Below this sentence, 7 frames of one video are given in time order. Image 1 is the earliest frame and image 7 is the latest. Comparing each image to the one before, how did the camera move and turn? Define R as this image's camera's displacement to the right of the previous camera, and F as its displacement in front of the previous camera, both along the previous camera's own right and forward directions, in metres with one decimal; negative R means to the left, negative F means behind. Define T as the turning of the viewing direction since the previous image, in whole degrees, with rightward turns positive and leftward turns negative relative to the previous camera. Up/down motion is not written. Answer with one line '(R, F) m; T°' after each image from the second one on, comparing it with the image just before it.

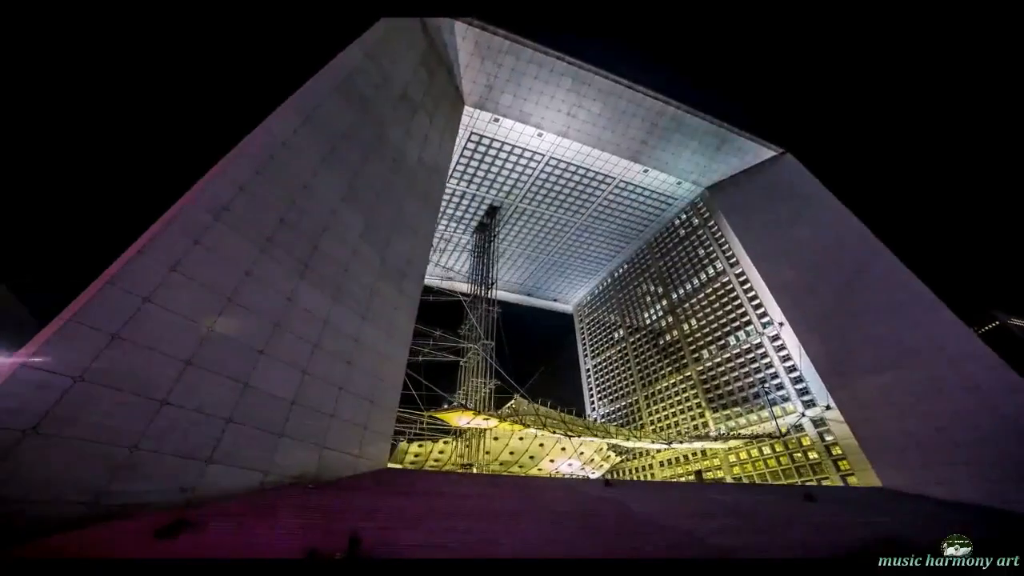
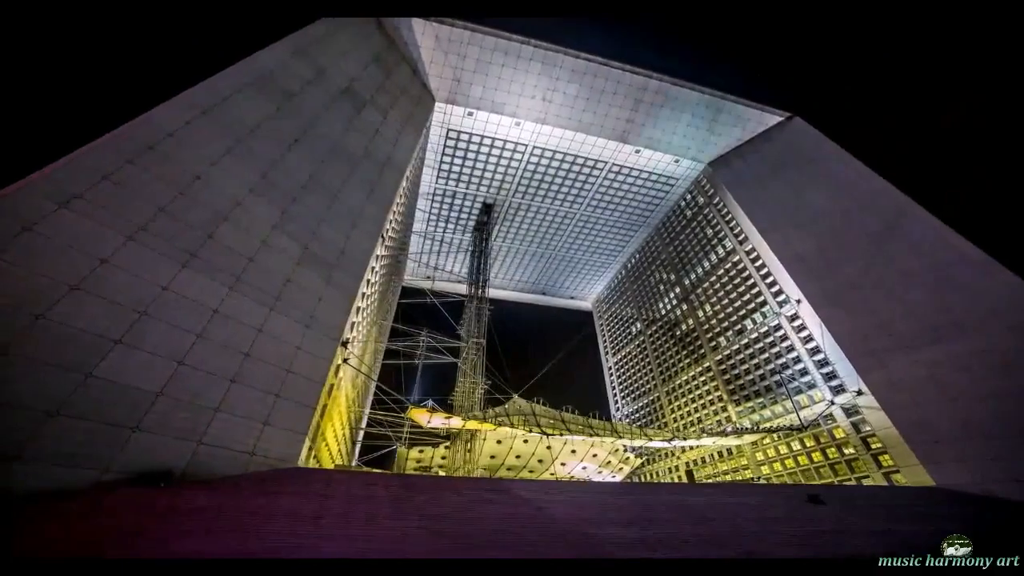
(+2.2, +0.7) m; -6°
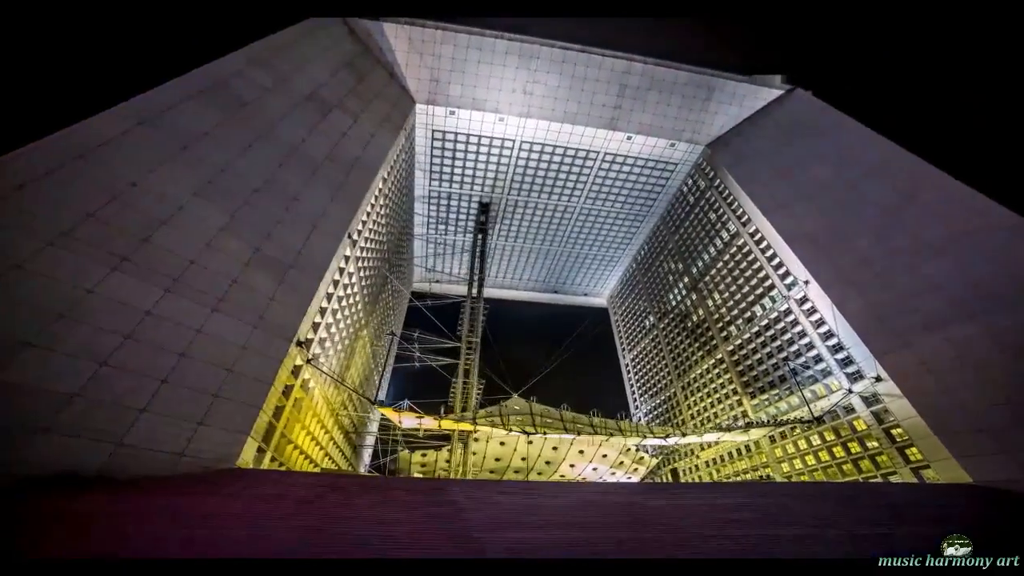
(+1.6, +0.4) m; -4°
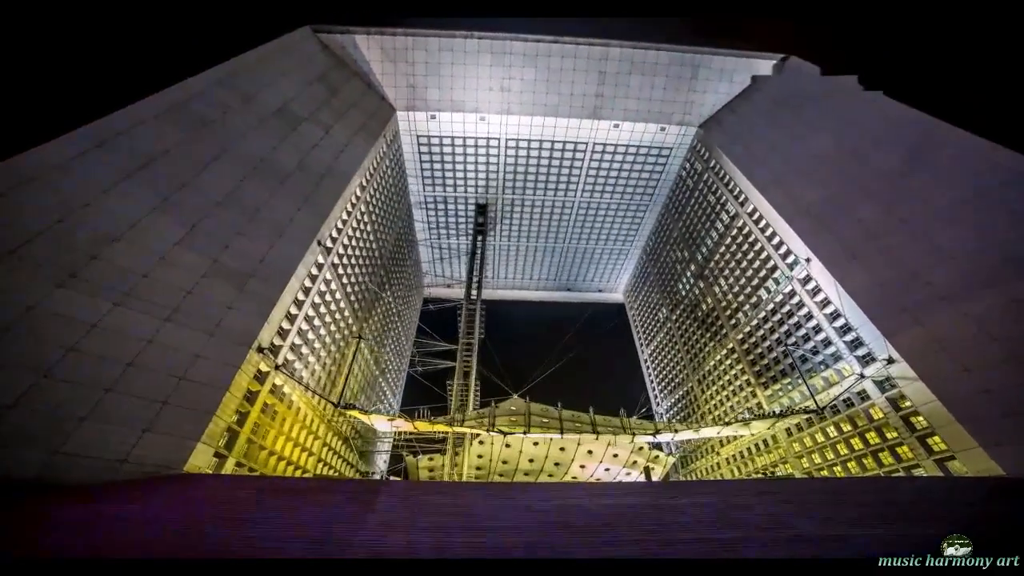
(+1.7, +0.3) m; -5°
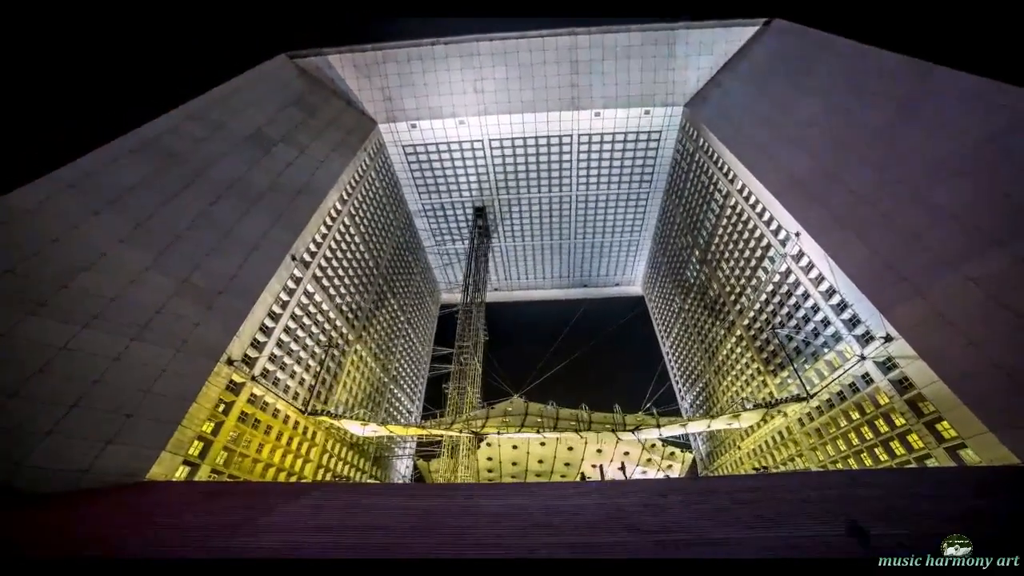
(+2.0, +0.2) m; -6°
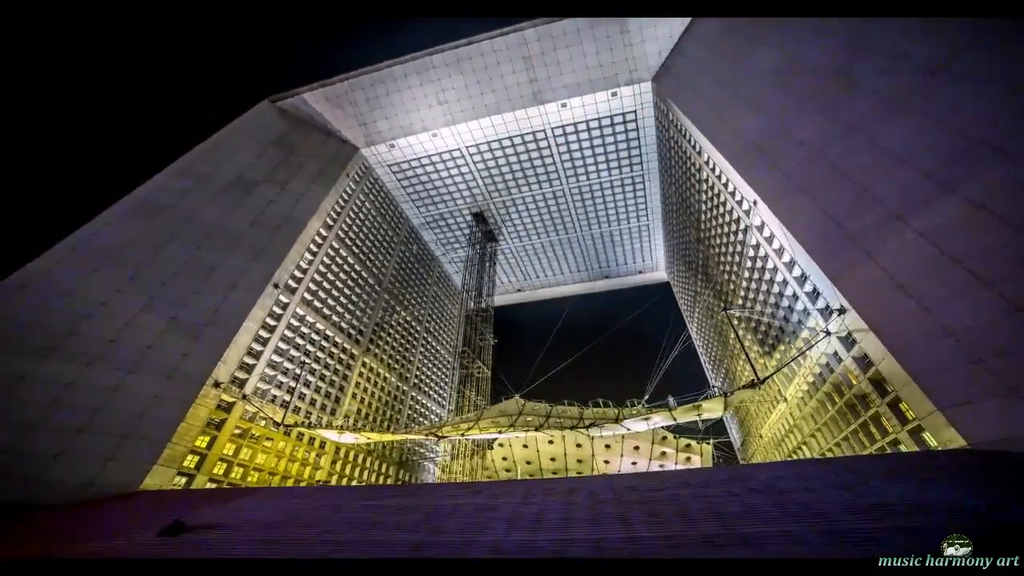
(+2.9, 0.0) m; -8°
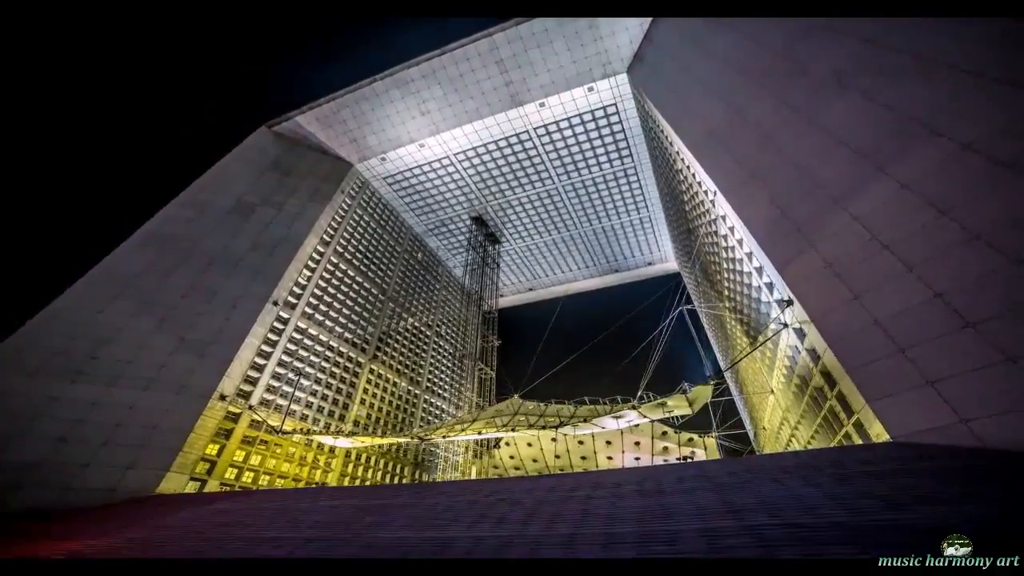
(+1.7, -0.3) m; -4°
